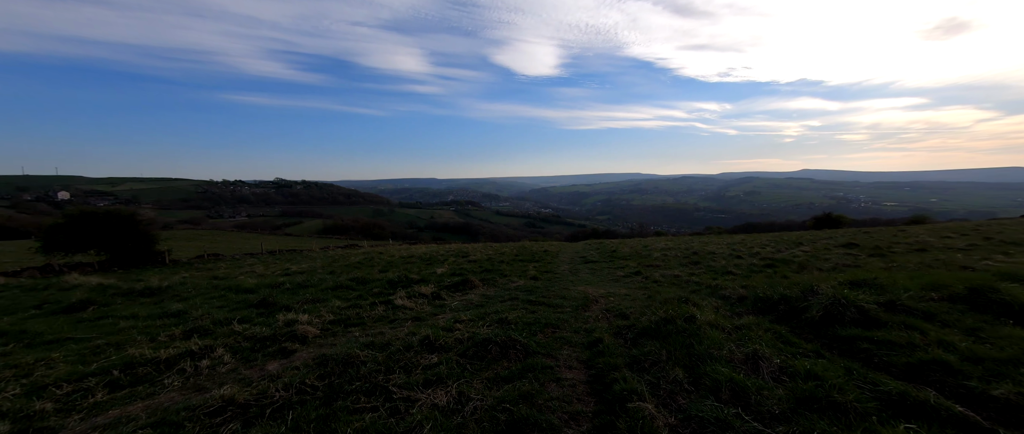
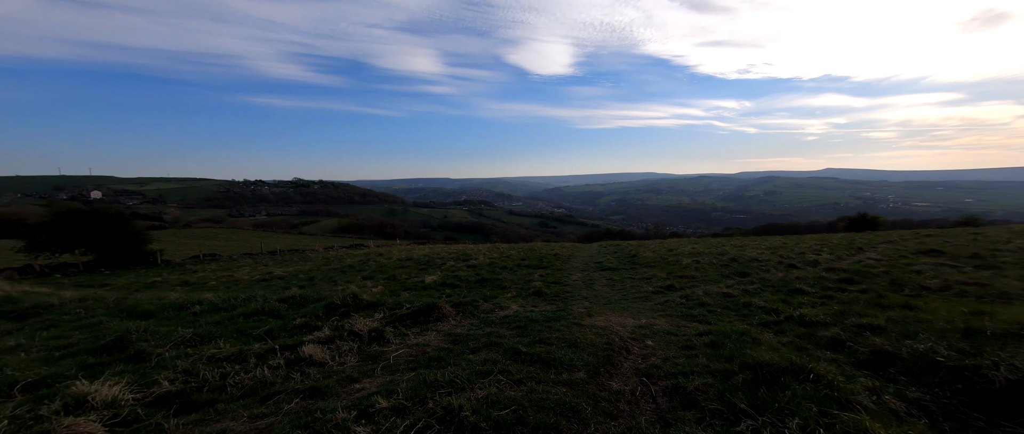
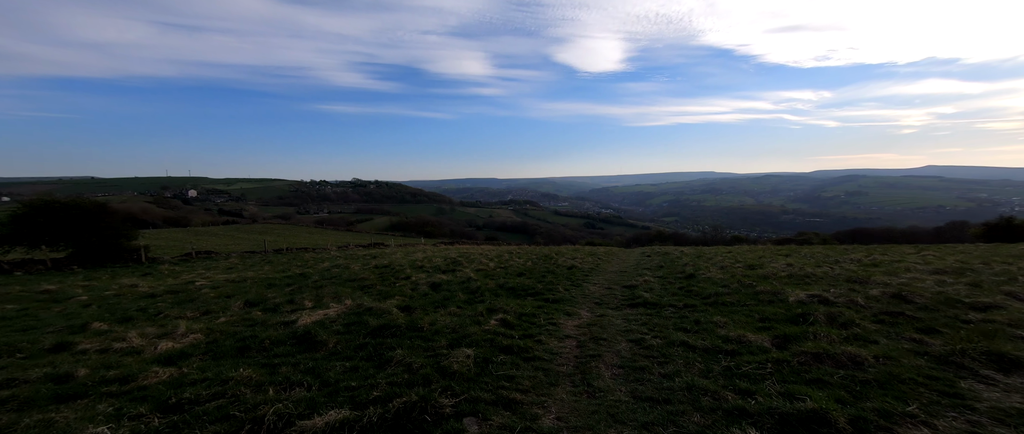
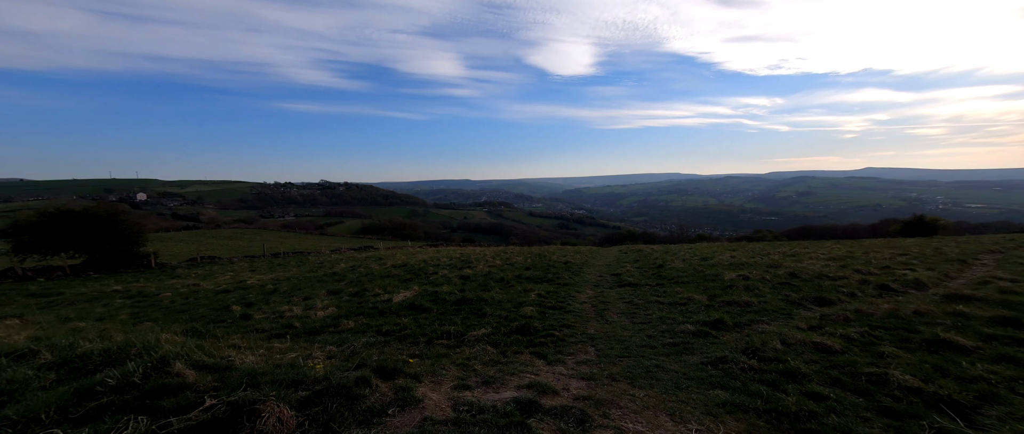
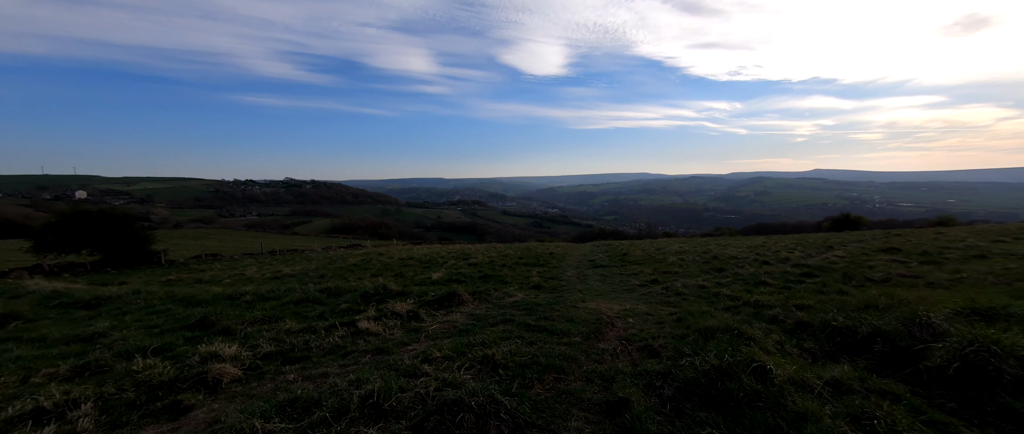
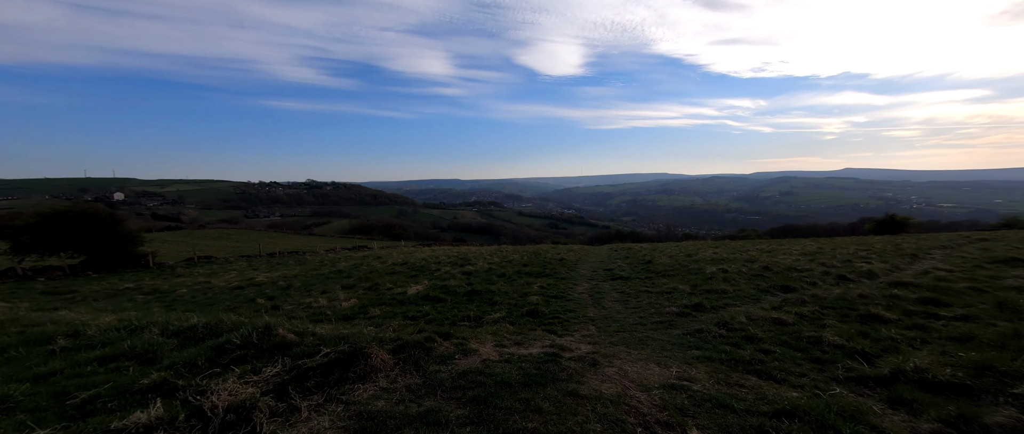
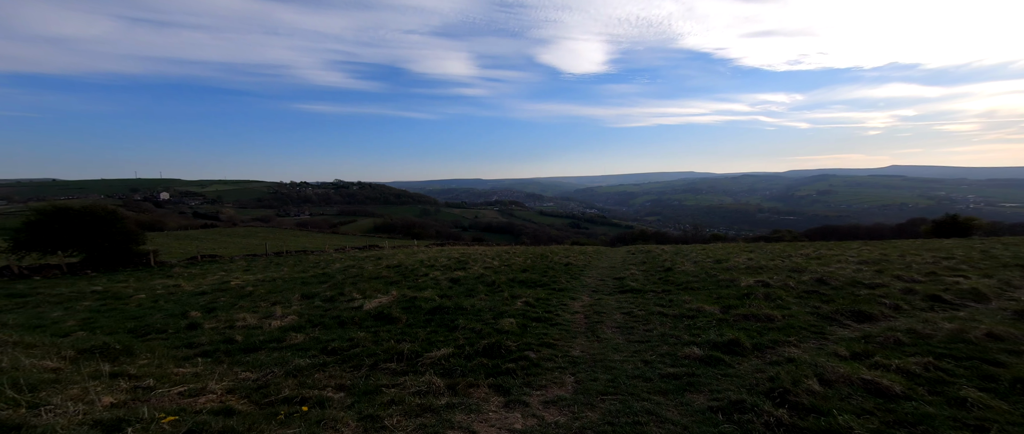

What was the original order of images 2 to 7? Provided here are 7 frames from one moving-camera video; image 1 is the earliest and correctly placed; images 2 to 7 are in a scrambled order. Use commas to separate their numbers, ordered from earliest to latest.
5, 2, 6, 4, 7, 3
